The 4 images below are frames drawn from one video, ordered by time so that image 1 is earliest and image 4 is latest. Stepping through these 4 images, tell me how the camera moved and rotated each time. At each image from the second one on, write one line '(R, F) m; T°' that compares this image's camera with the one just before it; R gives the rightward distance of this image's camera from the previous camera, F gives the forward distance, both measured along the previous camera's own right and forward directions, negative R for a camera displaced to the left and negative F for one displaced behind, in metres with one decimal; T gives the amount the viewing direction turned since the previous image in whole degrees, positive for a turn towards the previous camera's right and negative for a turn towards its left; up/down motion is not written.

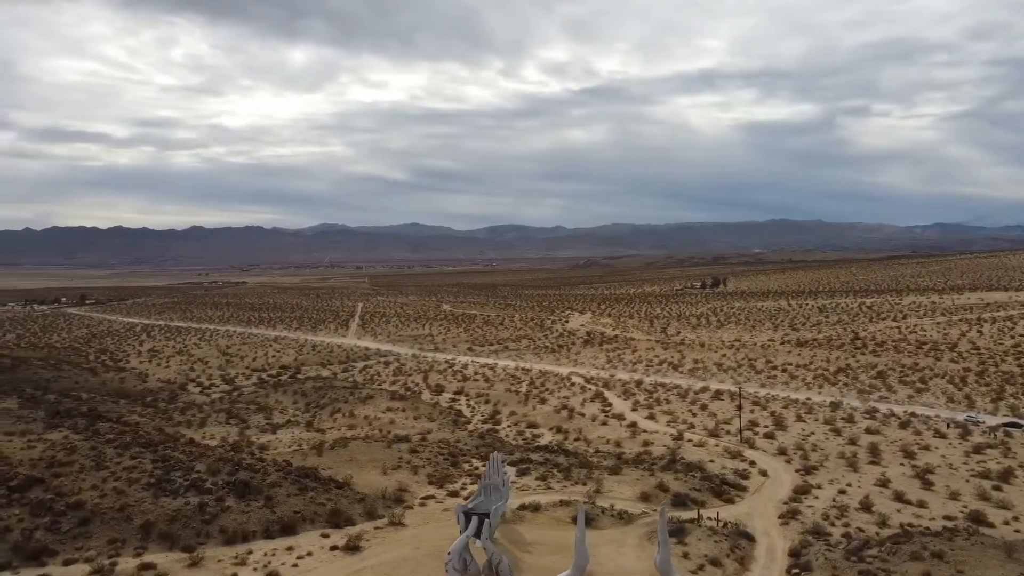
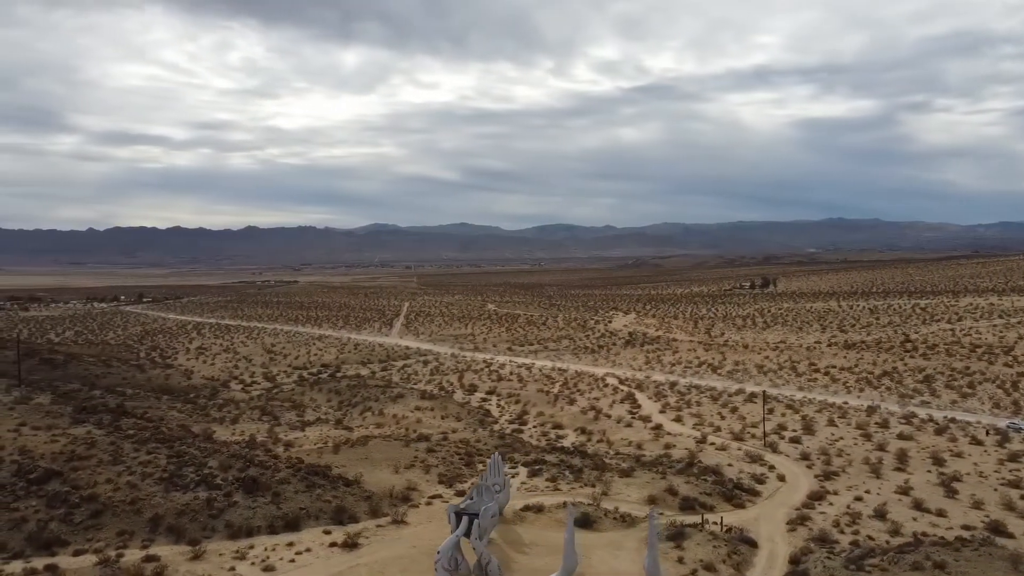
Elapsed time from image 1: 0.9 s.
(+0.6, 0.0) m; -3°
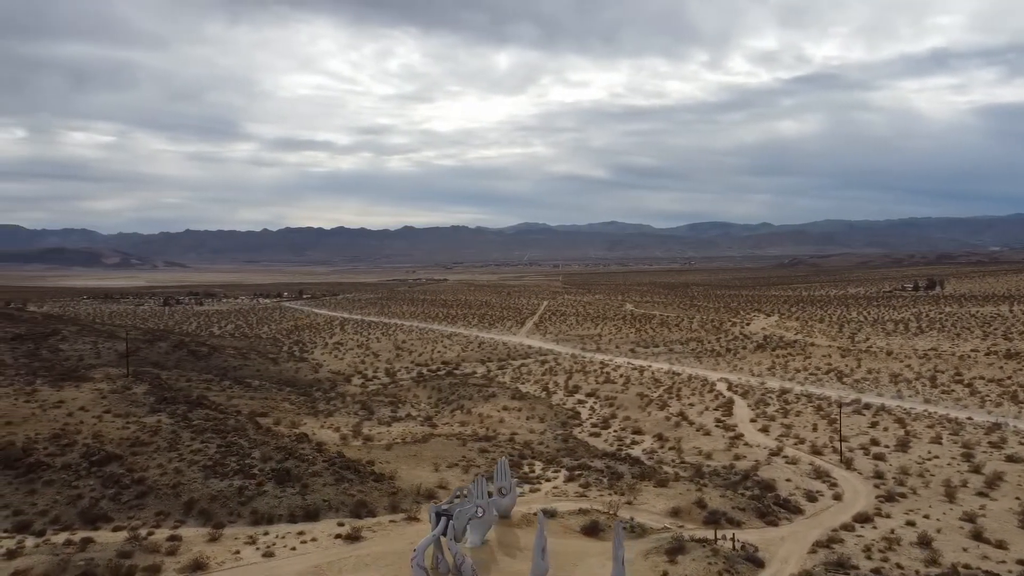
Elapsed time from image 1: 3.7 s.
(+1.8, 0.0) m; -10°
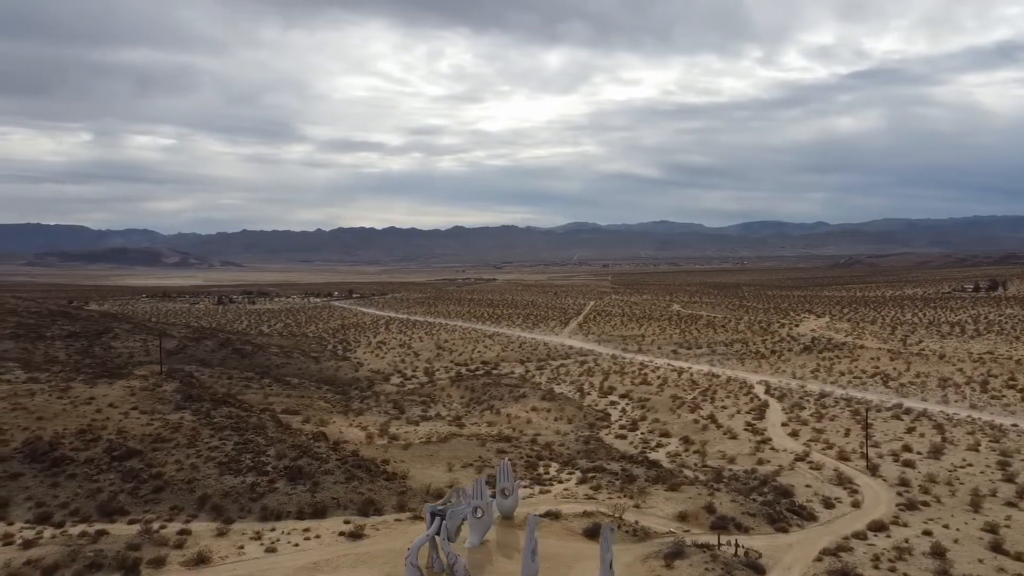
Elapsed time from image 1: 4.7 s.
(+0.6, -0.1) m; -3°
